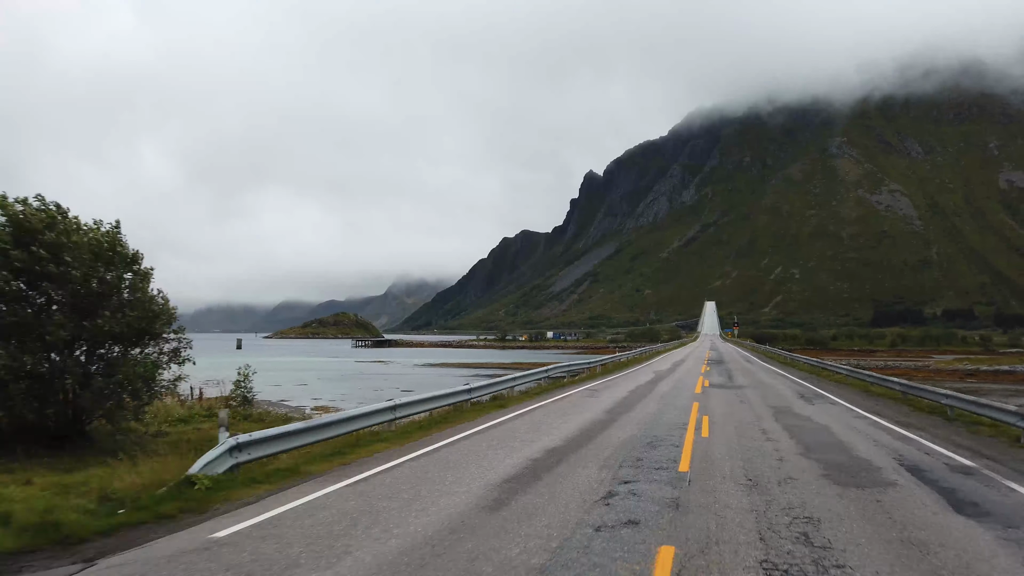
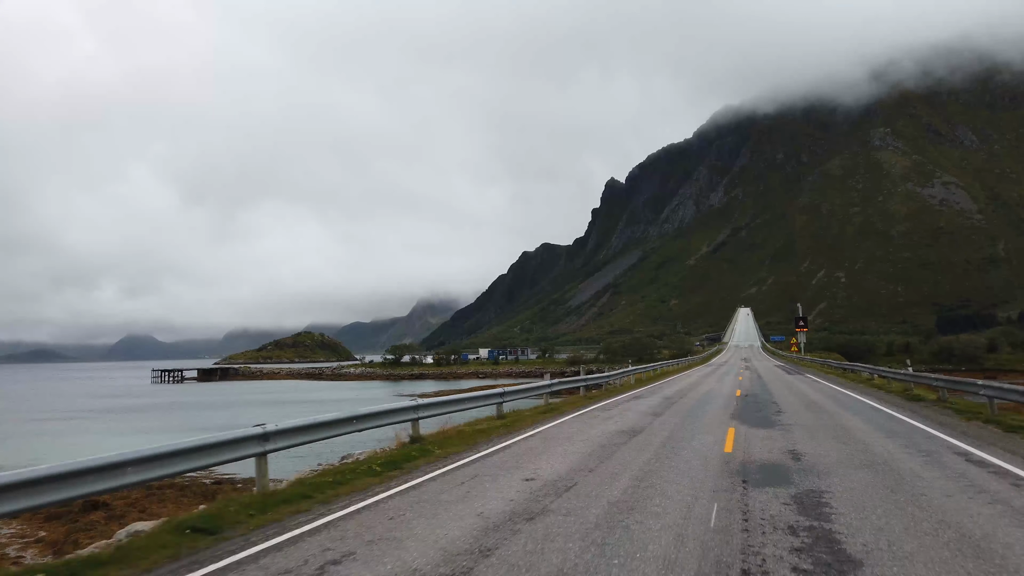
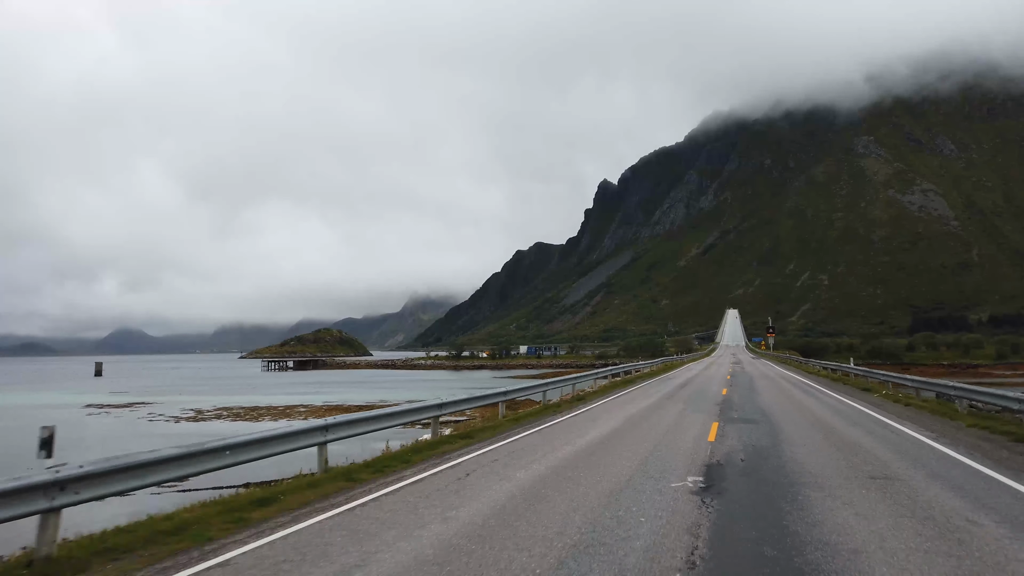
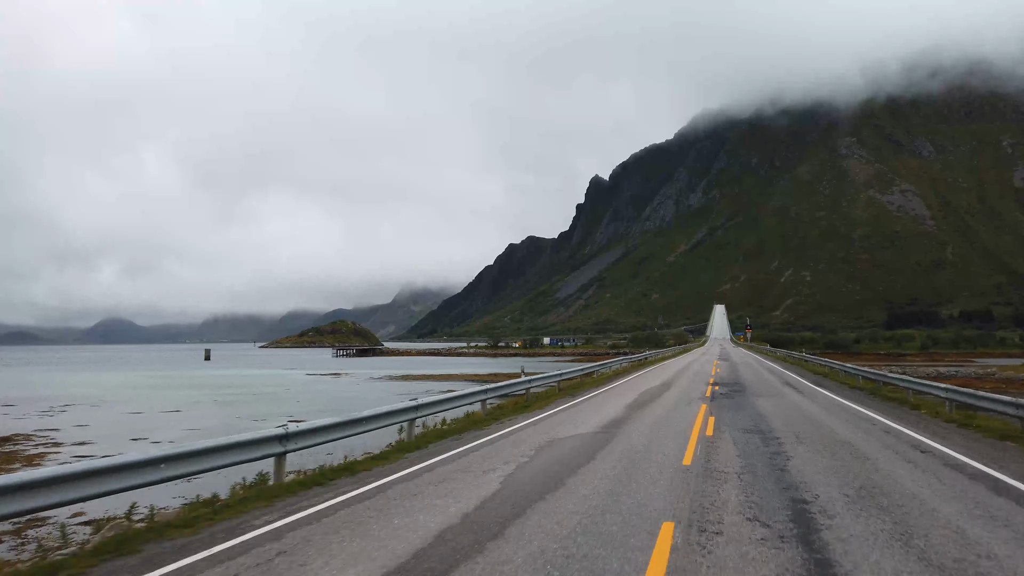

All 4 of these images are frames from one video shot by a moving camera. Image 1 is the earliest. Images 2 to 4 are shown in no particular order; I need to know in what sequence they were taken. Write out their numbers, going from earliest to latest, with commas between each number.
4, 3, 2
